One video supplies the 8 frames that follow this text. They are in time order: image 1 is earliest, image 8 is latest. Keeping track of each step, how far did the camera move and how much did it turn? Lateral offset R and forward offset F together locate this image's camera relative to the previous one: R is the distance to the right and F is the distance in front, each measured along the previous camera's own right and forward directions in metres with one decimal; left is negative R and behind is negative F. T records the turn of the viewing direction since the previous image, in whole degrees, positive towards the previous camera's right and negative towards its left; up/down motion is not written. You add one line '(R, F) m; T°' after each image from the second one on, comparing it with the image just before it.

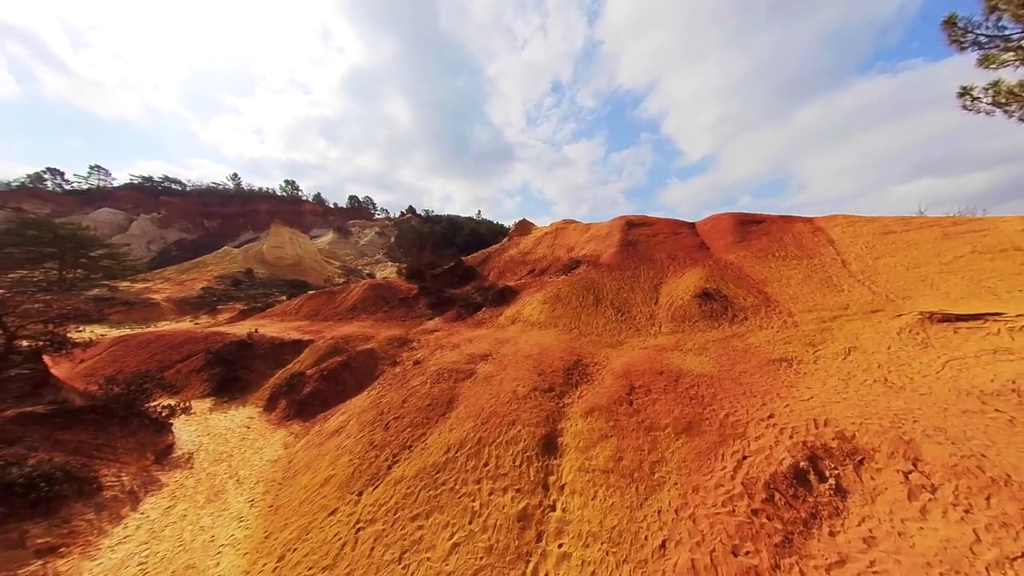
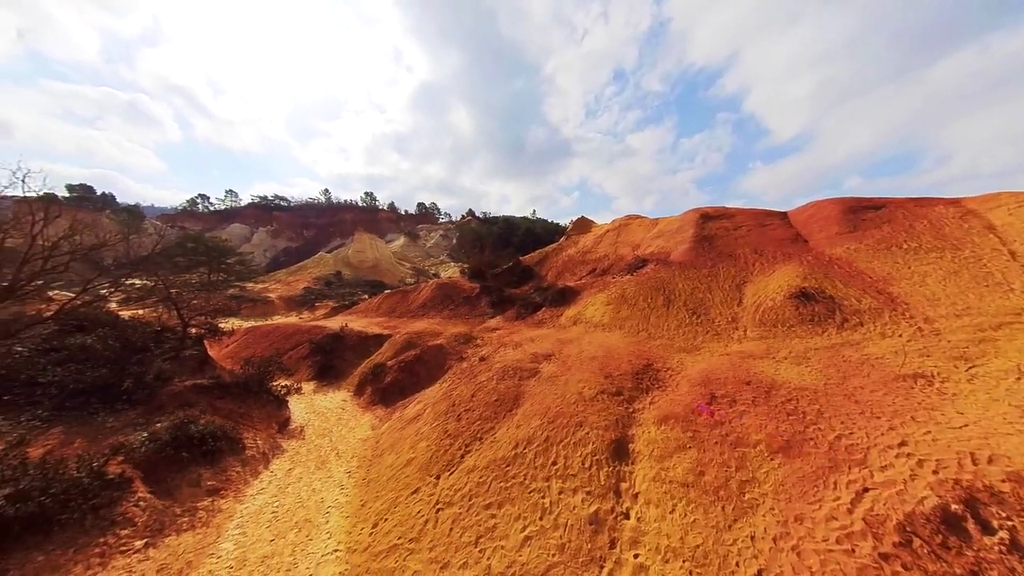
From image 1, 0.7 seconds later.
(-0.3, -0.1) m; -11°
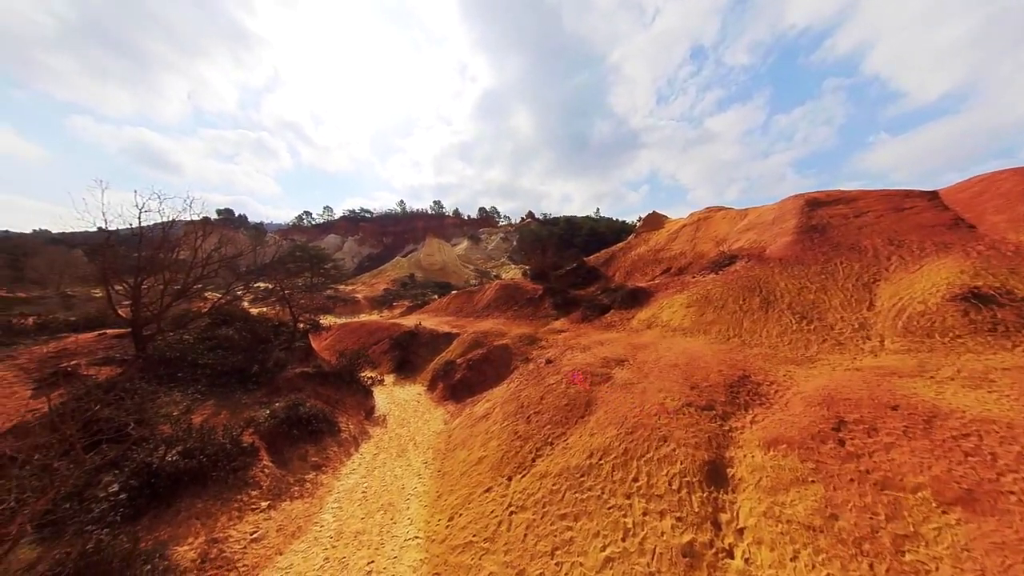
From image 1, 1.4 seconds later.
(-0.4, +0.3) m; -11°
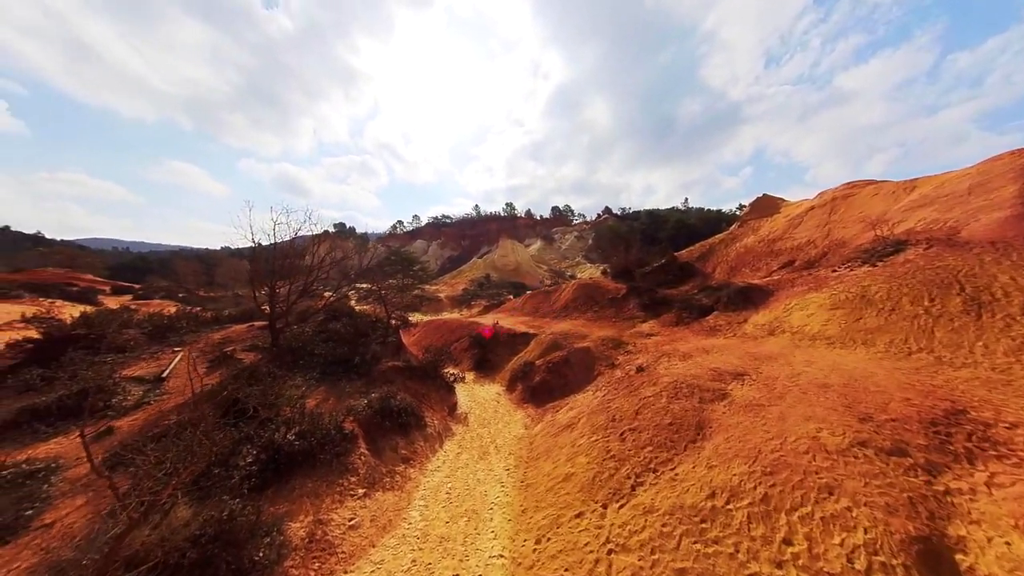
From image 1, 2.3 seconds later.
(-0.6, +1.0) m; -14°
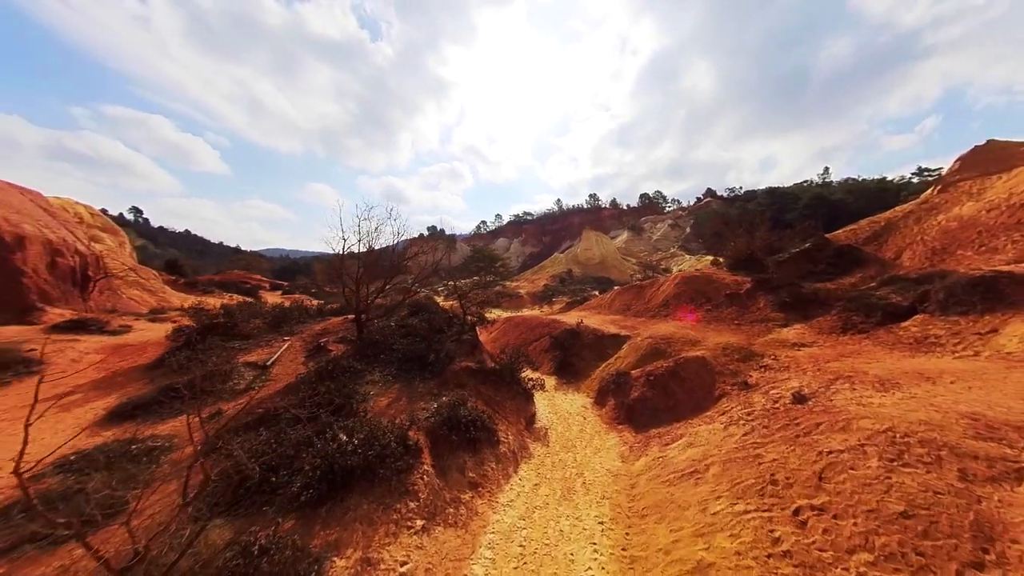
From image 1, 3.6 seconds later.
(-0.3, +2.6) m; -16°
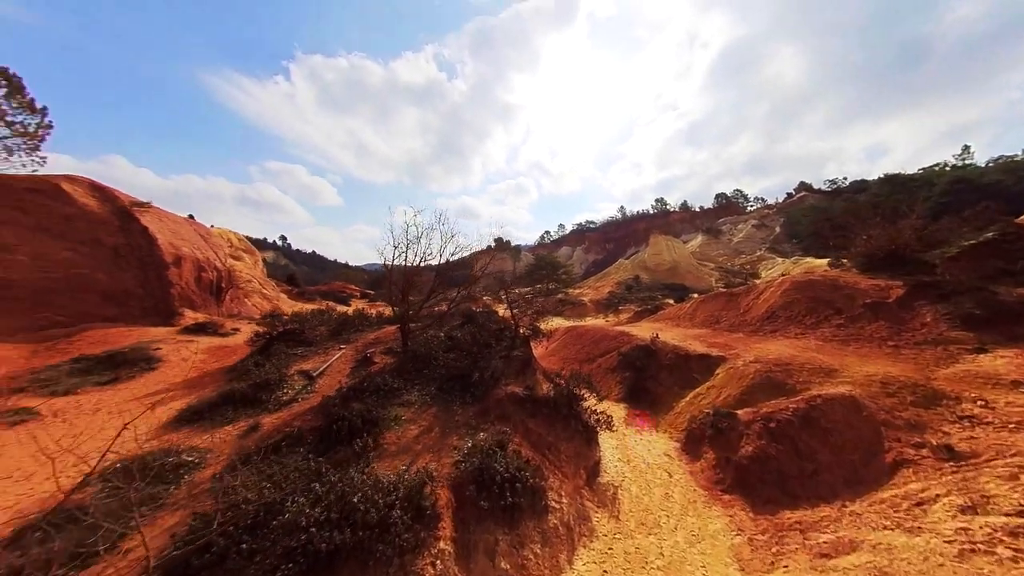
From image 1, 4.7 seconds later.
(+0.3, +2.8) m; -12°
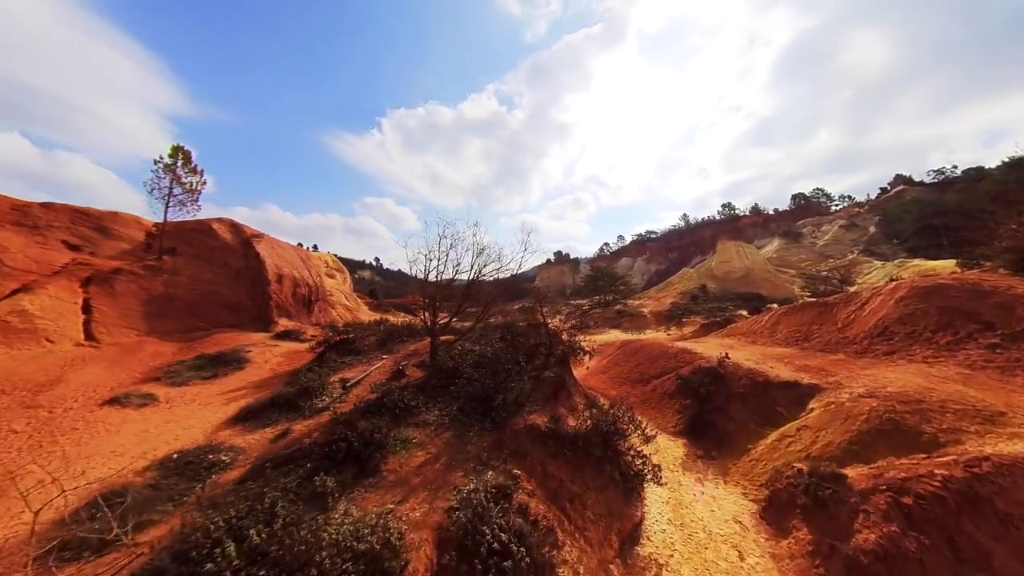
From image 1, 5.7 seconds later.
(+1.2, +1.6) m; -10°
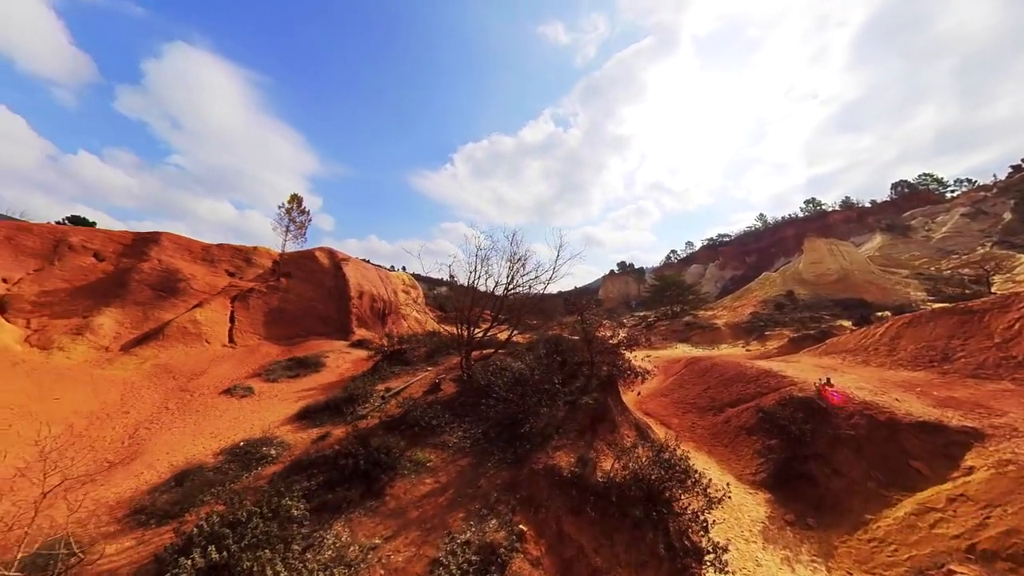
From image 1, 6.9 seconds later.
(+1.3, +1.4) m; -11°
